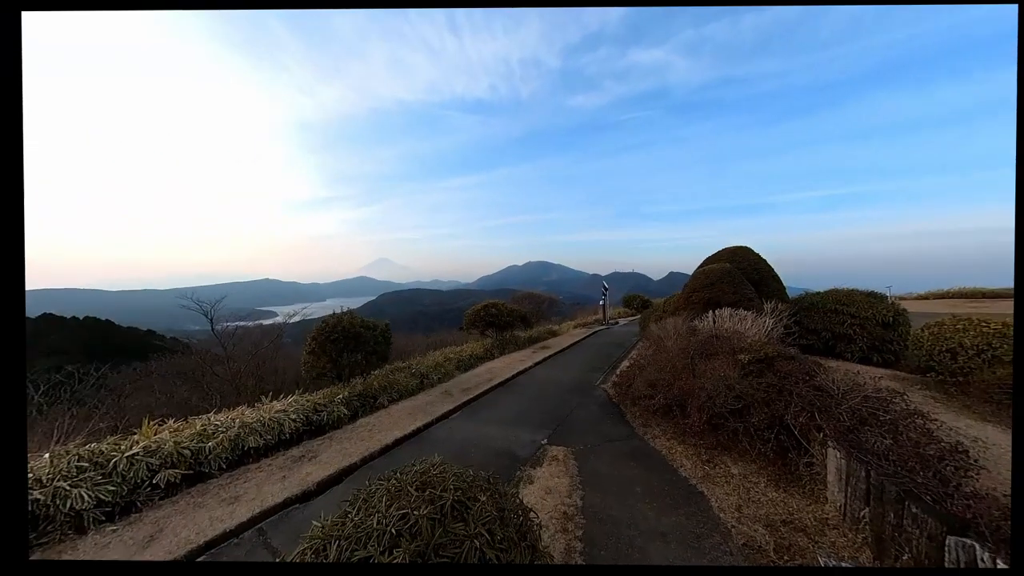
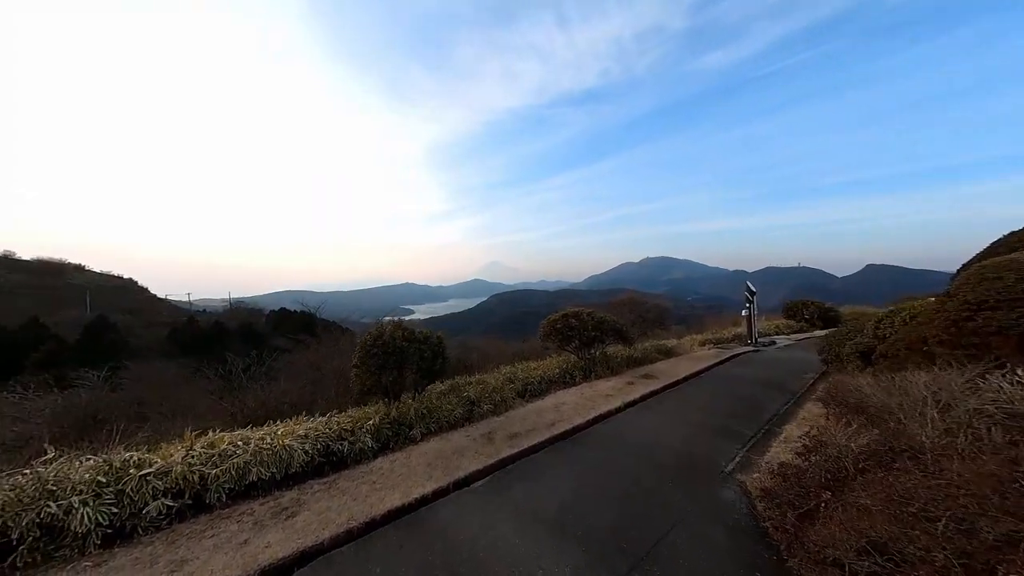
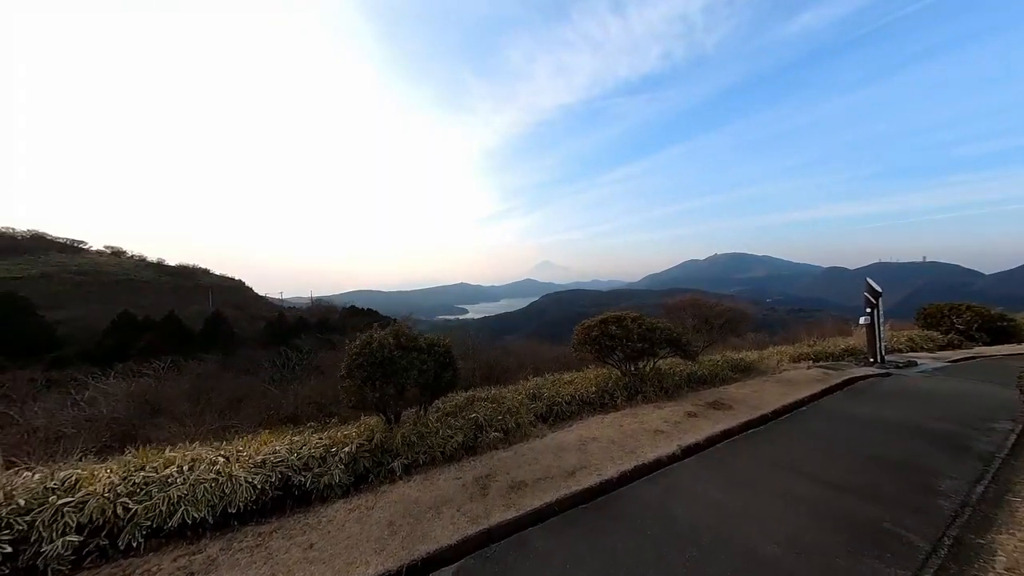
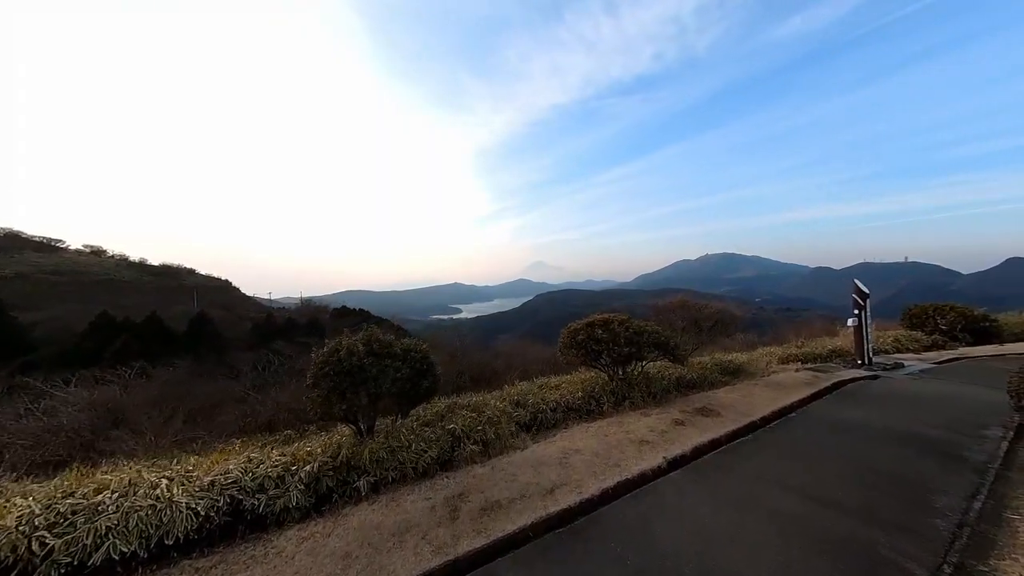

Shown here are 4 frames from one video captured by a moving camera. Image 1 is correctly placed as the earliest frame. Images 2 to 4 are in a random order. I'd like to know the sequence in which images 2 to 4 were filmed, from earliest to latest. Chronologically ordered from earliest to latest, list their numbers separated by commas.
2, 3, 4
